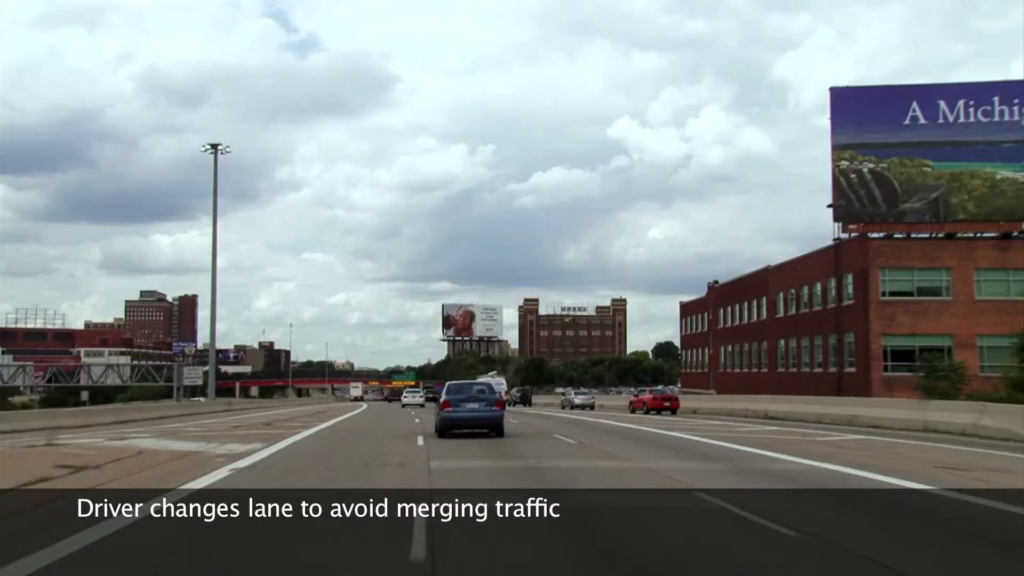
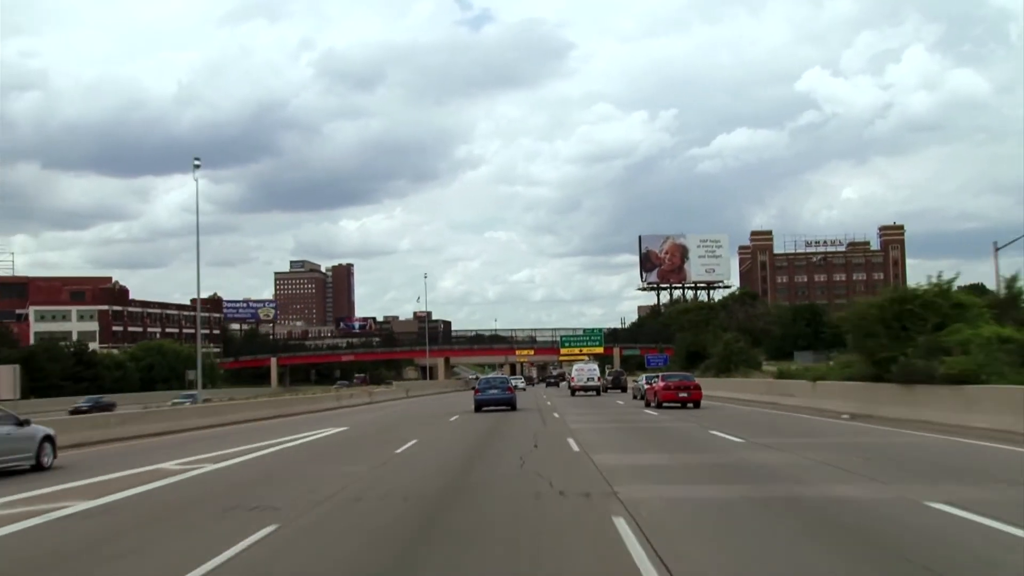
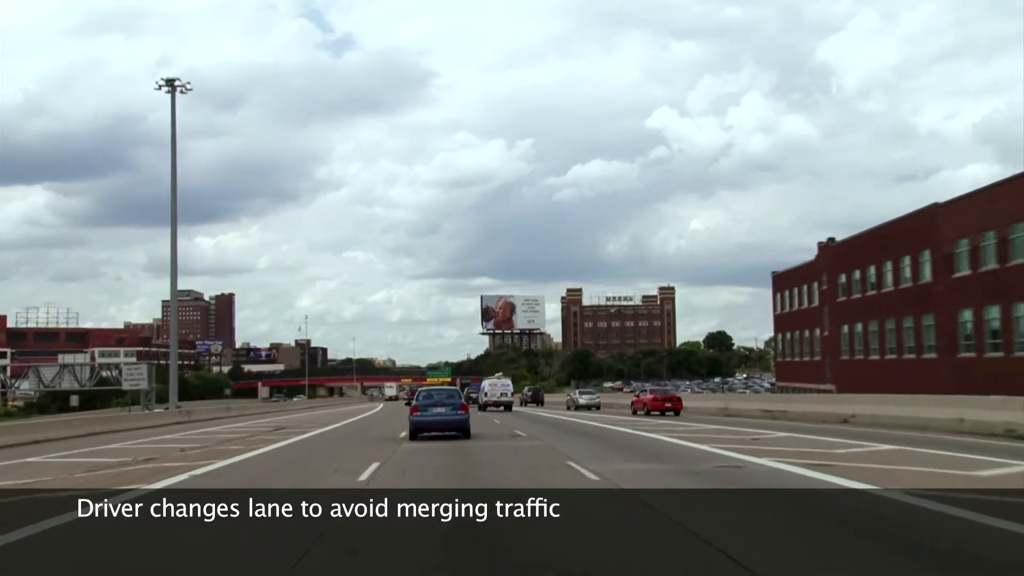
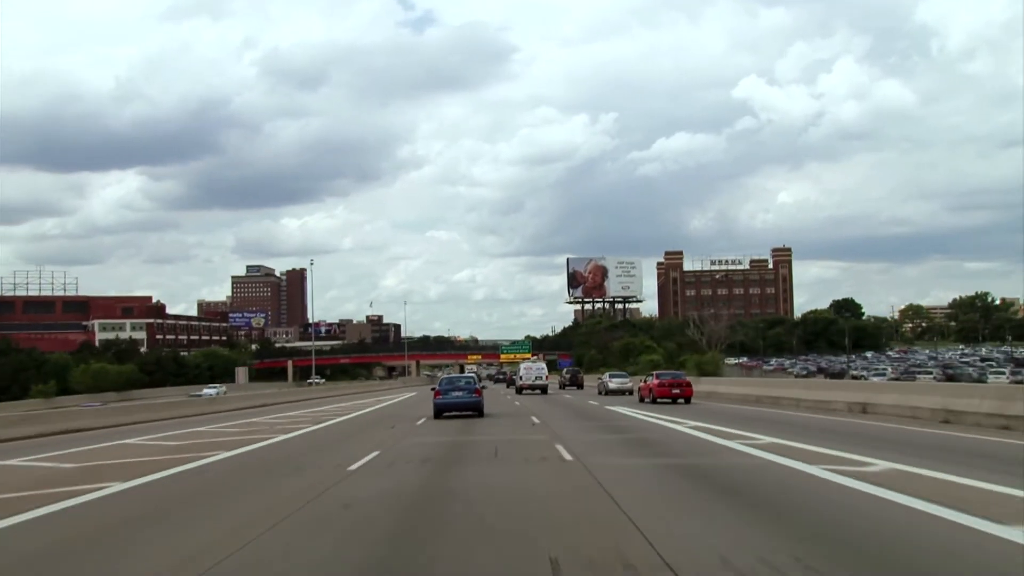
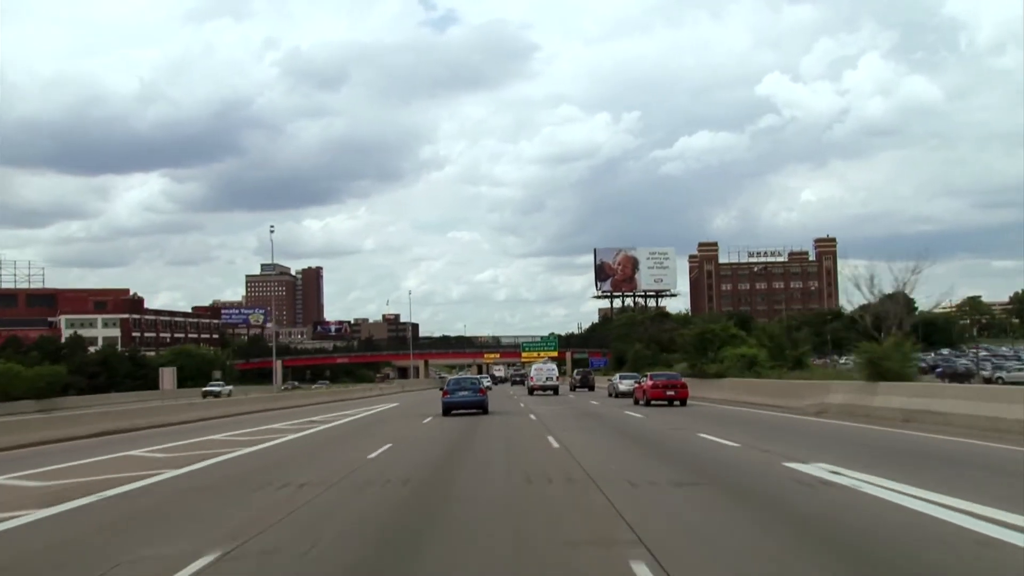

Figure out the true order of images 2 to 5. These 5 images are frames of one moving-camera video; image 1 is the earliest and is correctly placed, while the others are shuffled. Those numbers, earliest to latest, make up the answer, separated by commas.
3, 4, 5, 2
